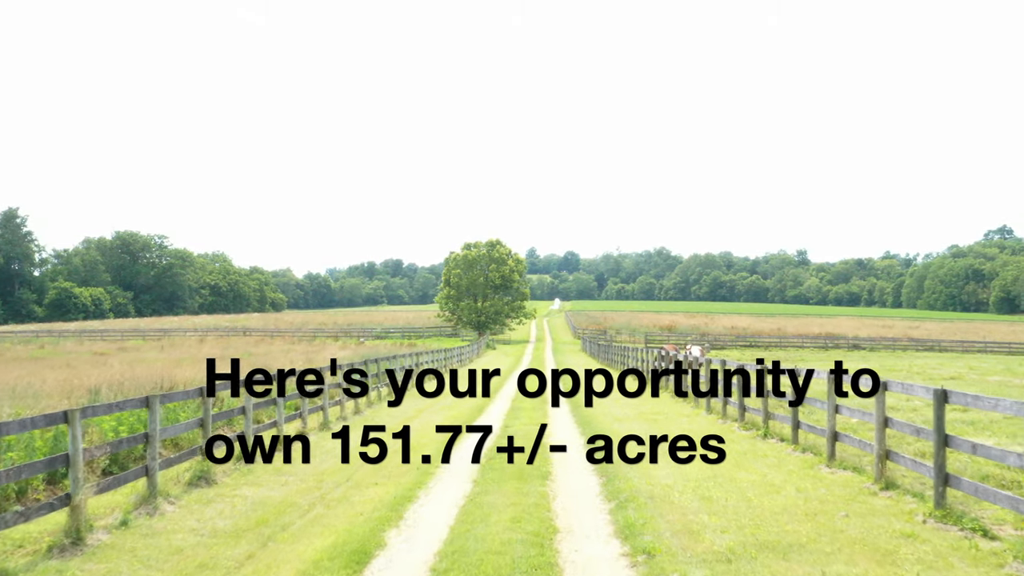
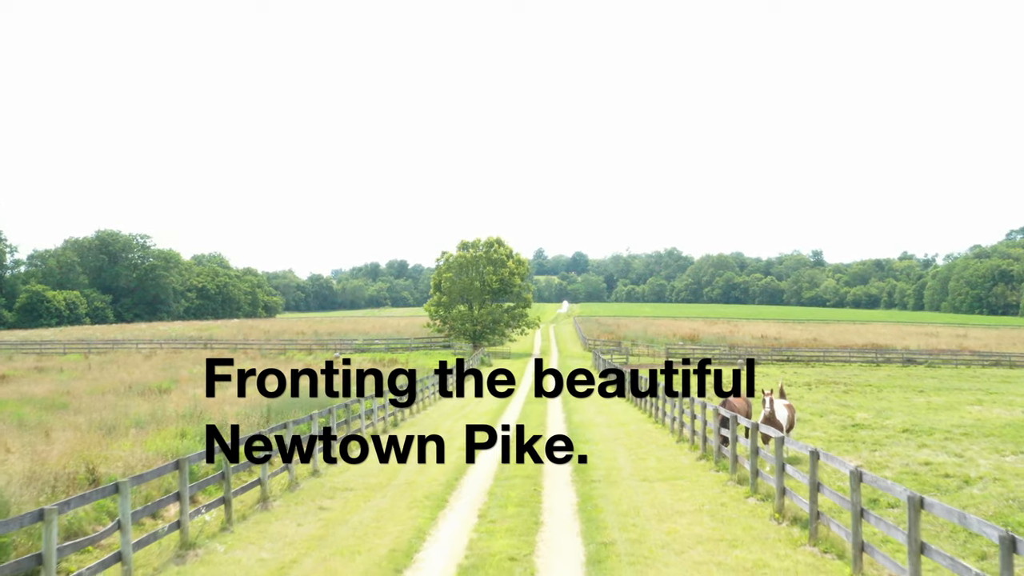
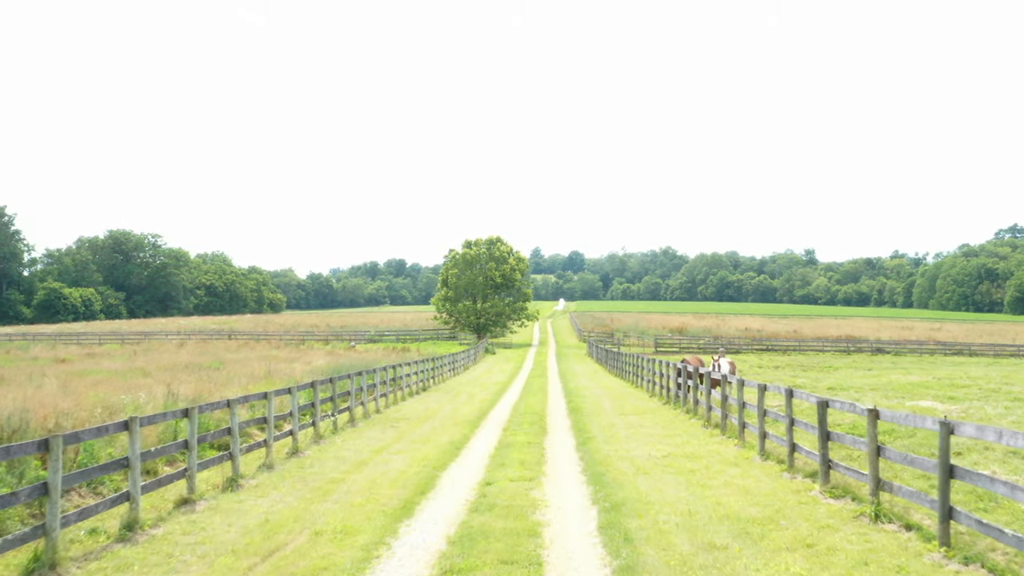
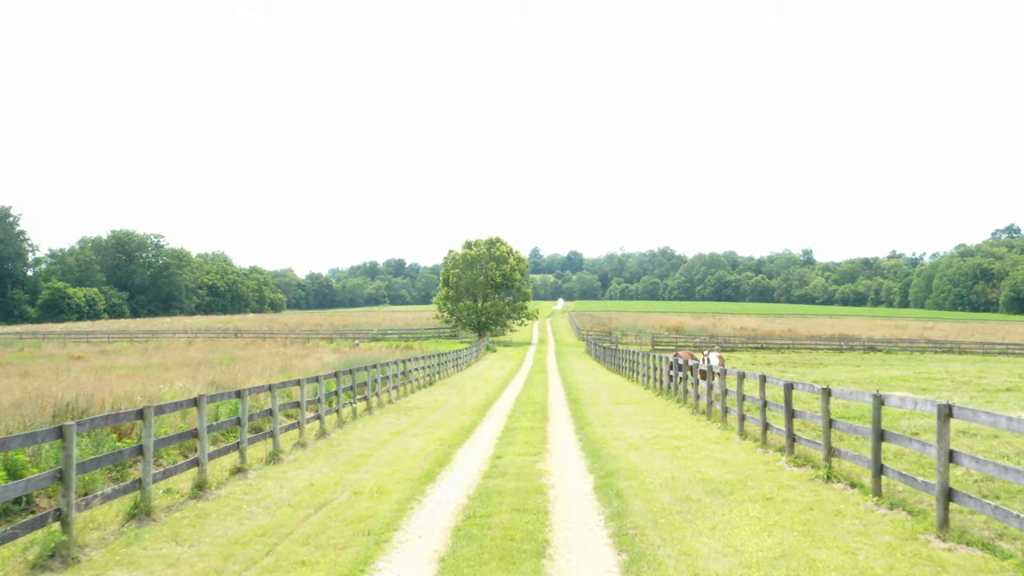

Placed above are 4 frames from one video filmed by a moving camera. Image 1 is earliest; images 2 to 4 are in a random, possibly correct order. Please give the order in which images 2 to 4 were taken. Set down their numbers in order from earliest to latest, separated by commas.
4, 3, 2
